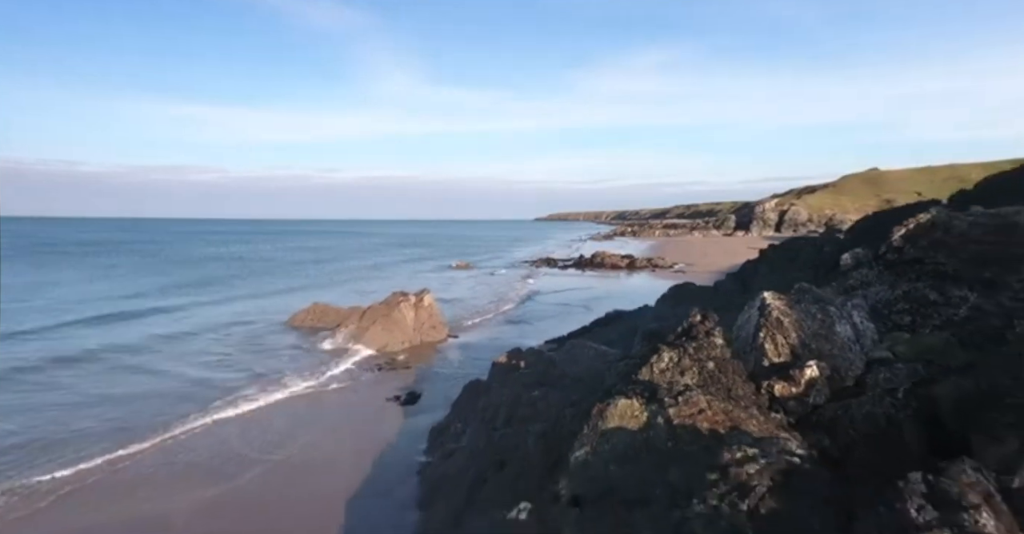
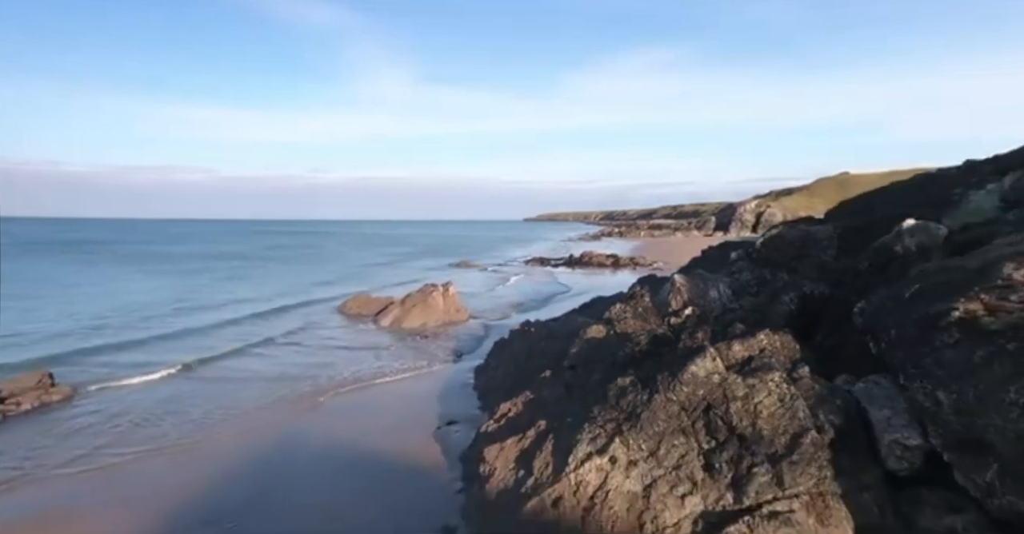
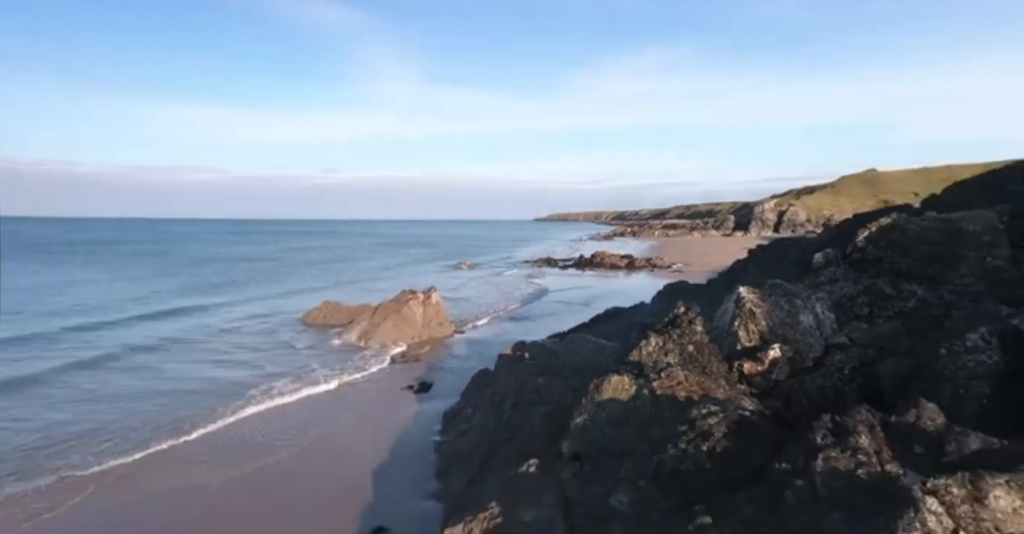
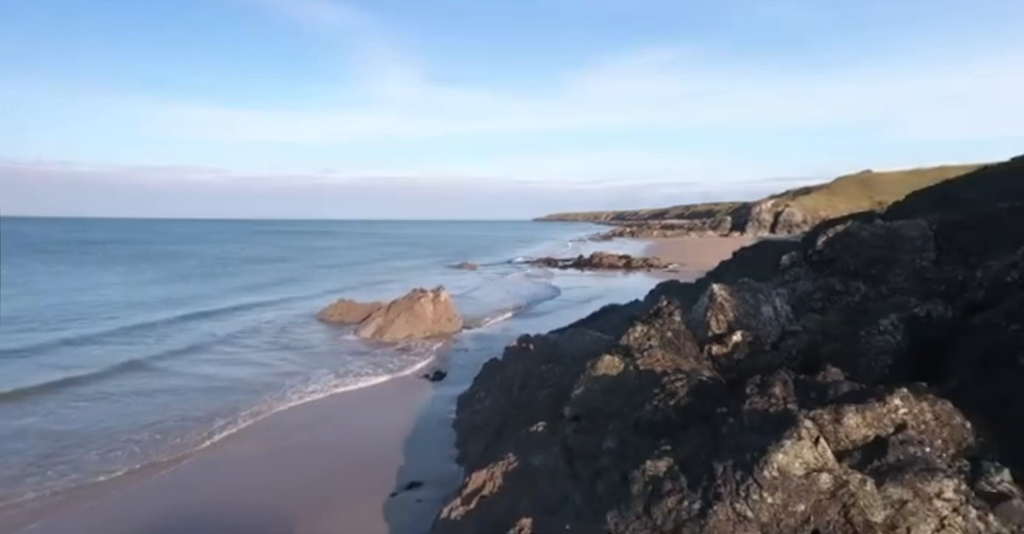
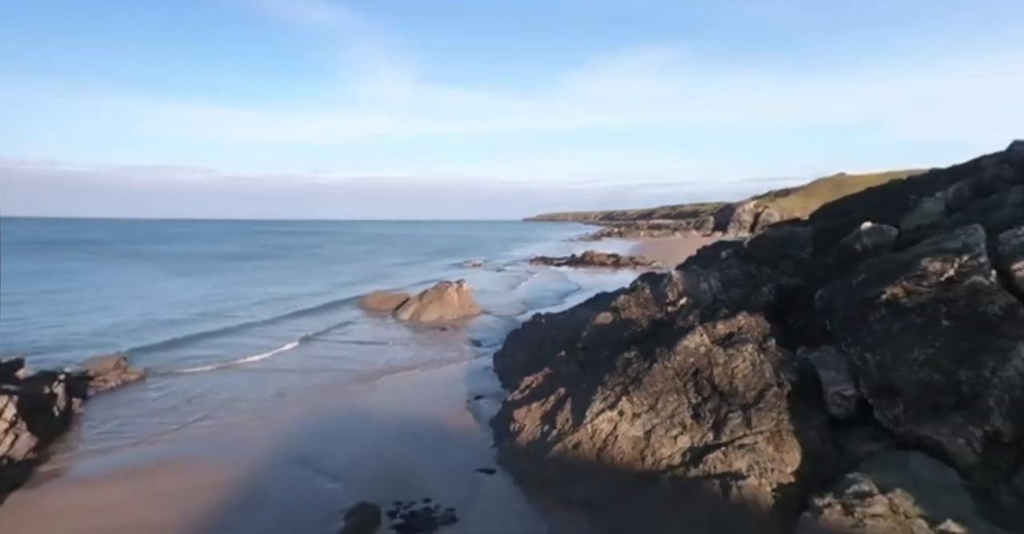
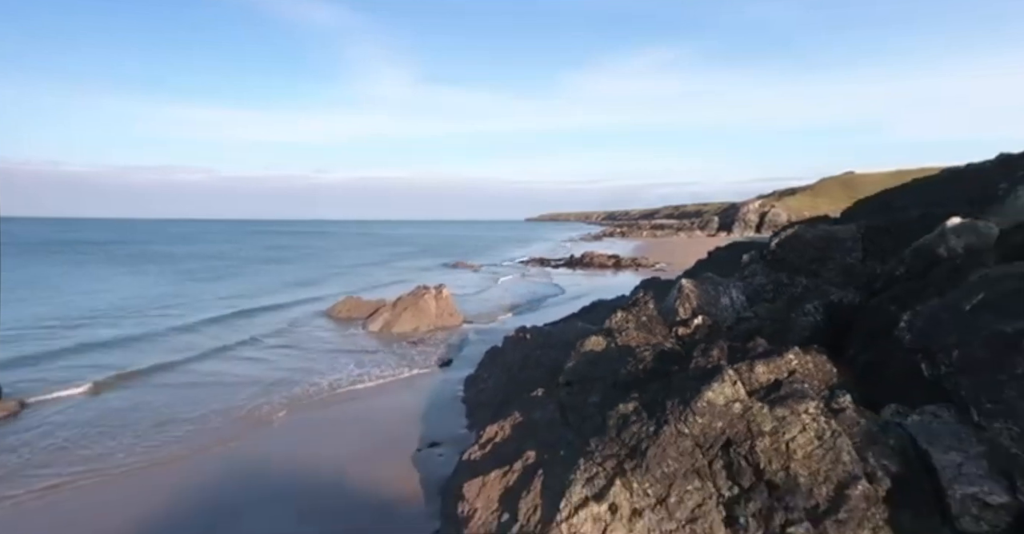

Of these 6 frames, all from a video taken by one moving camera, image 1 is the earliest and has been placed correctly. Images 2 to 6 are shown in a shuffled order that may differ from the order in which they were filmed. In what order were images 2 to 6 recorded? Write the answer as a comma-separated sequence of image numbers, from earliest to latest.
3, 4, 6, 2, 5
